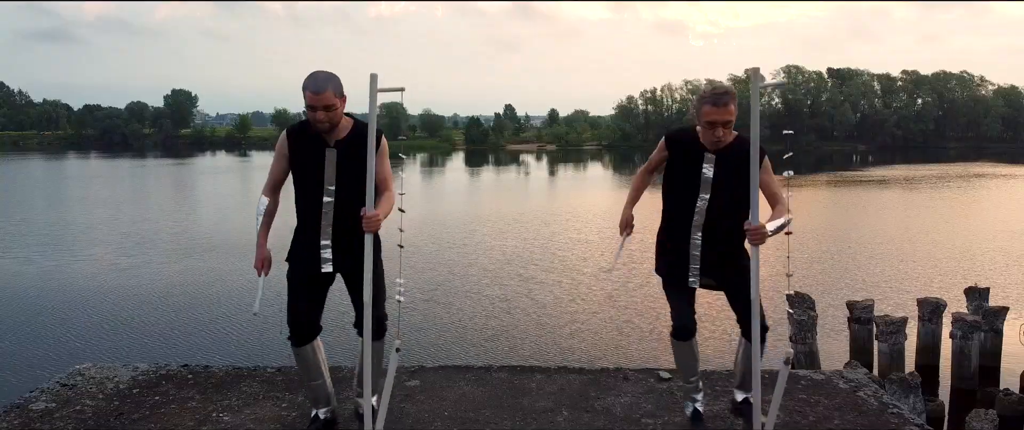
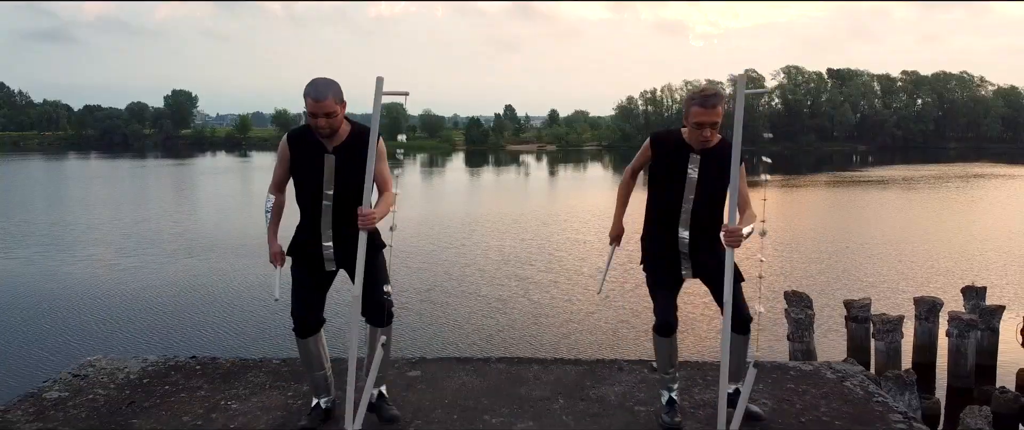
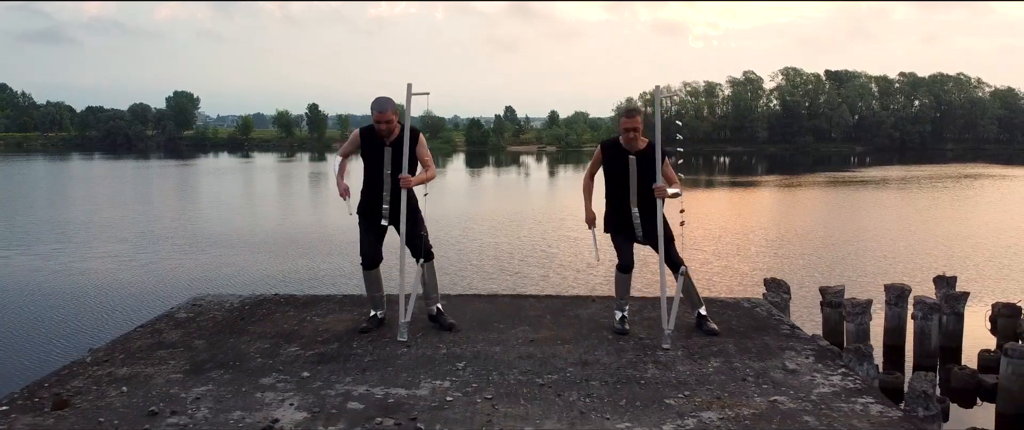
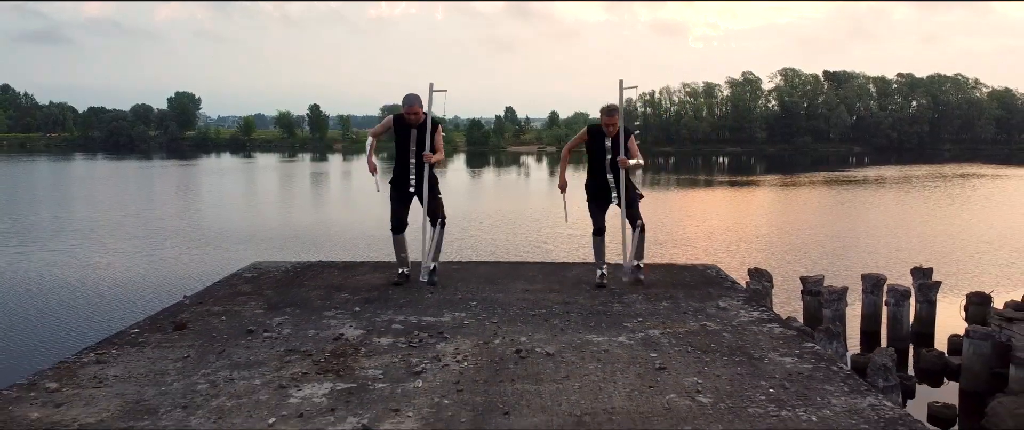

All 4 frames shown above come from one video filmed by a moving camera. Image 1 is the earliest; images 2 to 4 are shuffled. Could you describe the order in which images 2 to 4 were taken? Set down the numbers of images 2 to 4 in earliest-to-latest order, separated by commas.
2, 3, 4
